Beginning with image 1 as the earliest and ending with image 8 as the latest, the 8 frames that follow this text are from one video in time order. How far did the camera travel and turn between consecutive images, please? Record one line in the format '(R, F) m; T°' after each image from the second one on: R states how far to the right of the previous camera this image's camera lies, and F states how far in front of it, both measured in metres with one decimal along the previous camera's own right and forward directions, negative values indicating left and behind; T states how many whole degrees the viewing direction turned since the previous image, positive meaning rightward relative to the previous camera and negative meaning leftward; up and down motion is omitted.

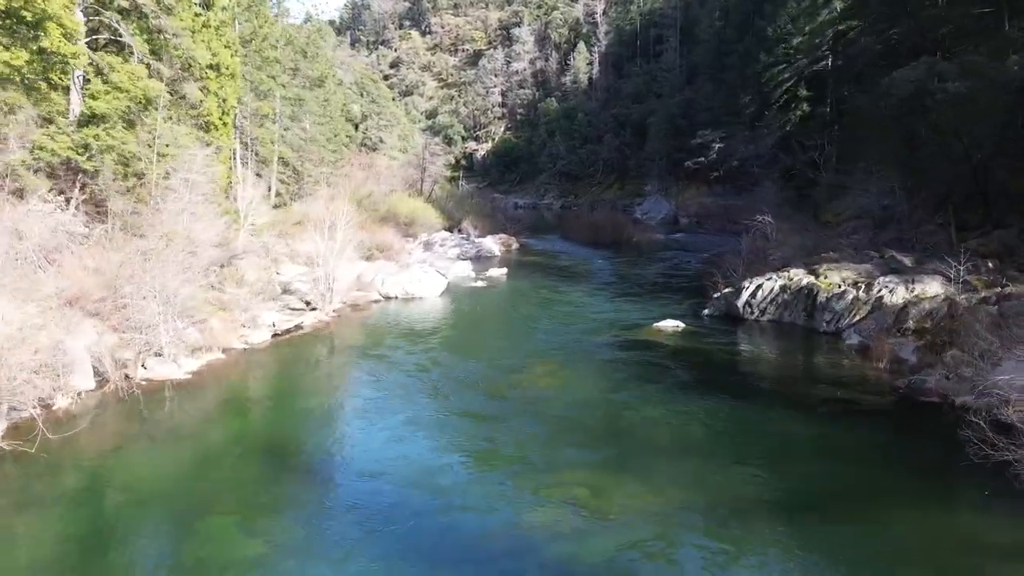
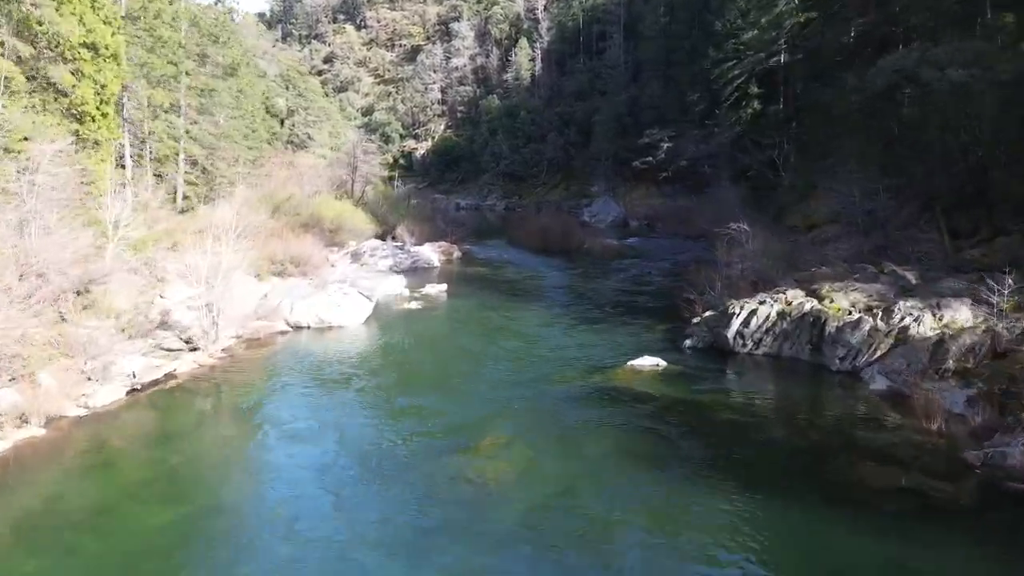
(+0.1, +3.4) m; +5°
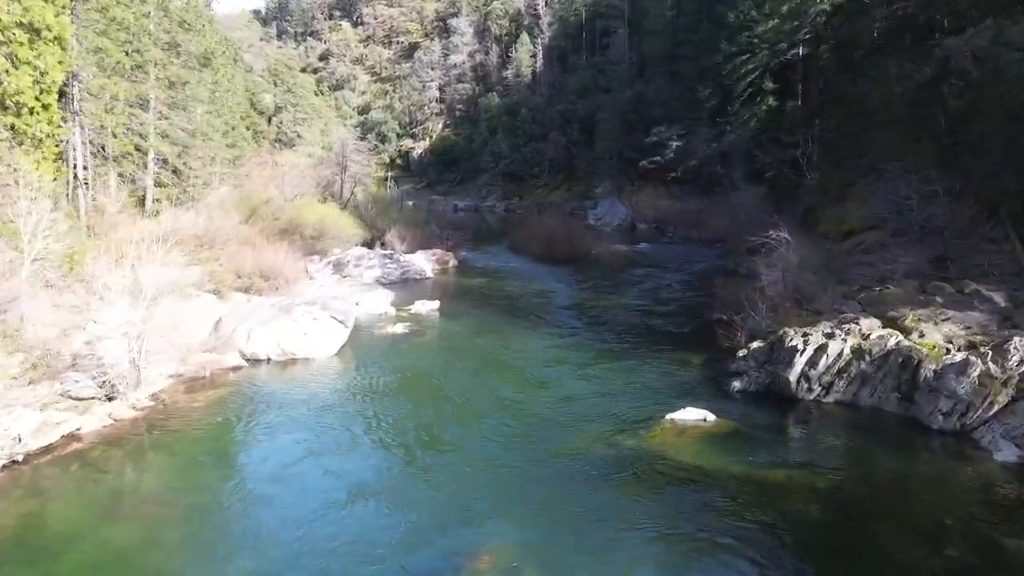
(-0.1, +2.9) m; 0°
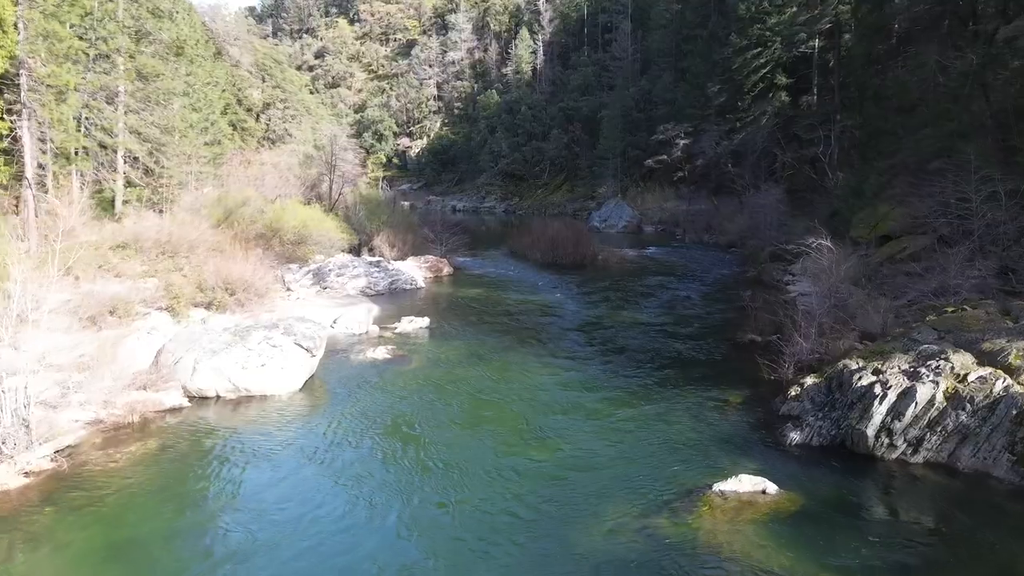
(0.0, +2.3) m; 0°
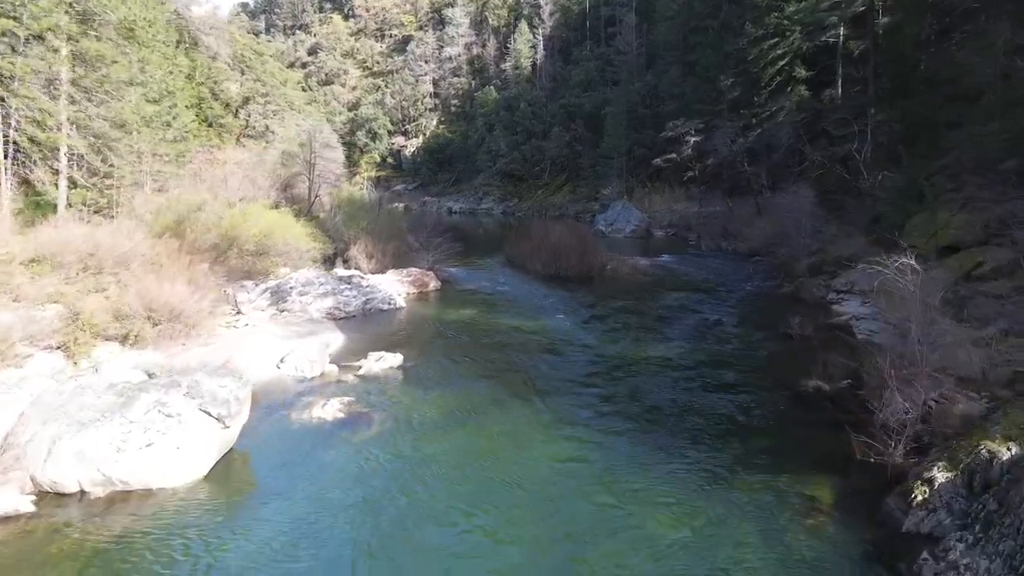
(+0.1, +3.4) m; 0°
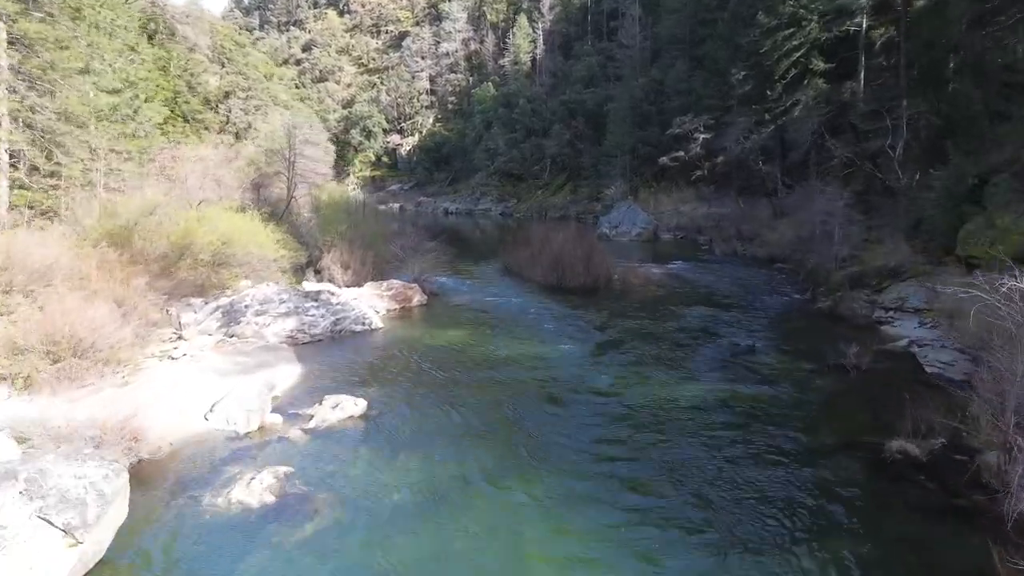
(+0.1, +2.7) m; 0°
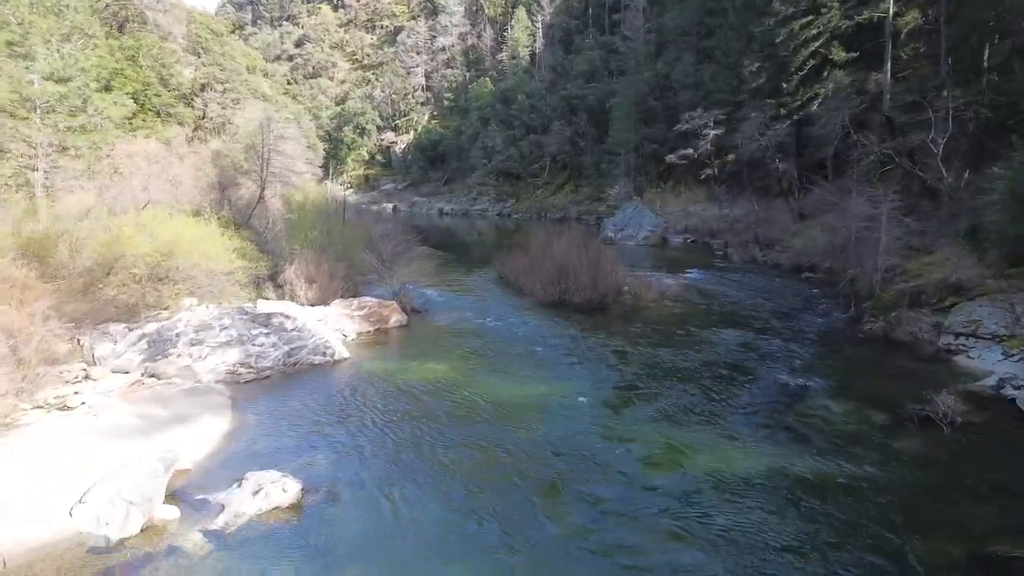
(+0.1, +2.8) m; 0°
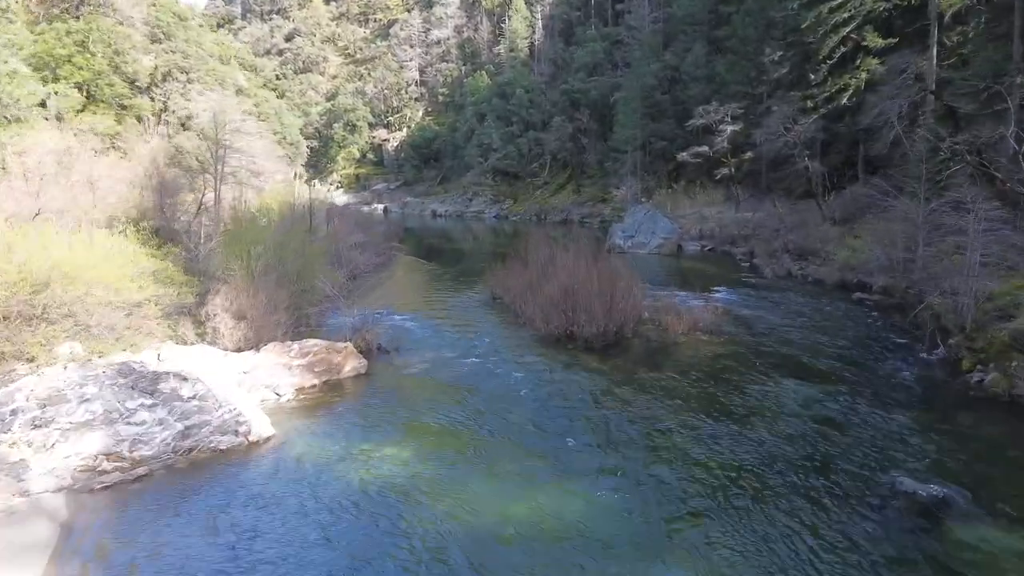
(+0.1, +3.8) m; 0°
